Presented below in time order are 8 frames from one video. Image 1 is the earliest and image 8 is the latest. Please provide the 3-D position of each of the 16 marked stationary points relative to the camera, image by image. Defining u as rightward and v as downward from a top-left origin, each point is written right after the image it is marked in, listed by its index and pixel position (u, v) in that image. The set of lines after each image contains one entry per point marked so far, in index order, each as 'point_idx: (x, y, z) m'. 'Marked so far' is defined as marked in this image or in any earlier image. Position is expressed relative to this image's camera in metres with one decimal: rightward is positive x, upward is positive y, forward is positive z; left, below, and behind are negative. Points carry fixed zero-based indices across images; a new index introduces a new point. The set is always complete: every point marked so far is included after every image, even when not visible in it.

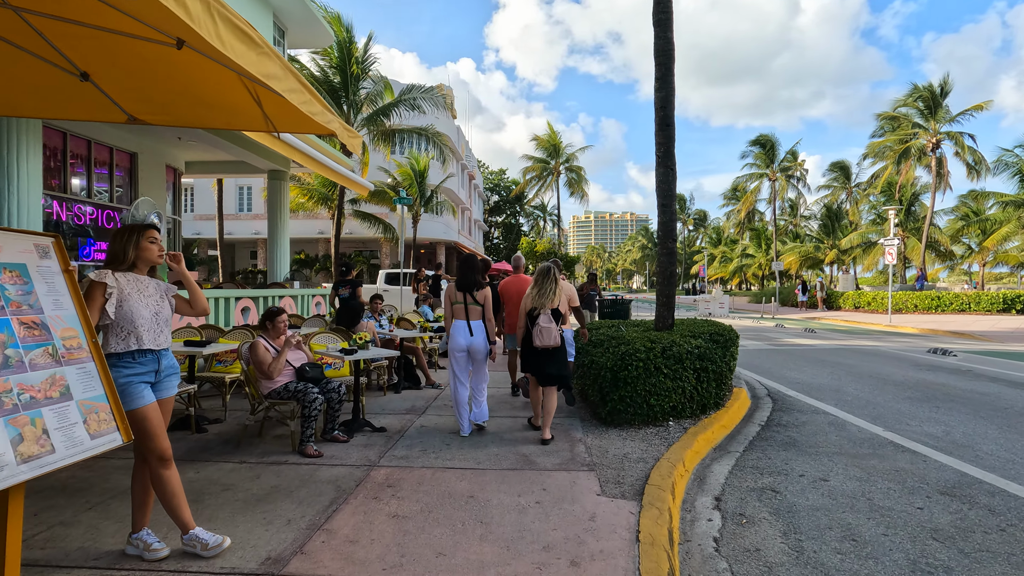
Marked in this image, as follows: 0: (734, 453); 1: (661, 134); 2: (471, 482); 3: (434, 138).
0: (+2.1, -1.6, +5.1) m
1: (+1.8, +1.9, +6.6) m
2: (-0.3, -1.5, +4.0) m
3: (-2.9, +5.5, +19.5) m
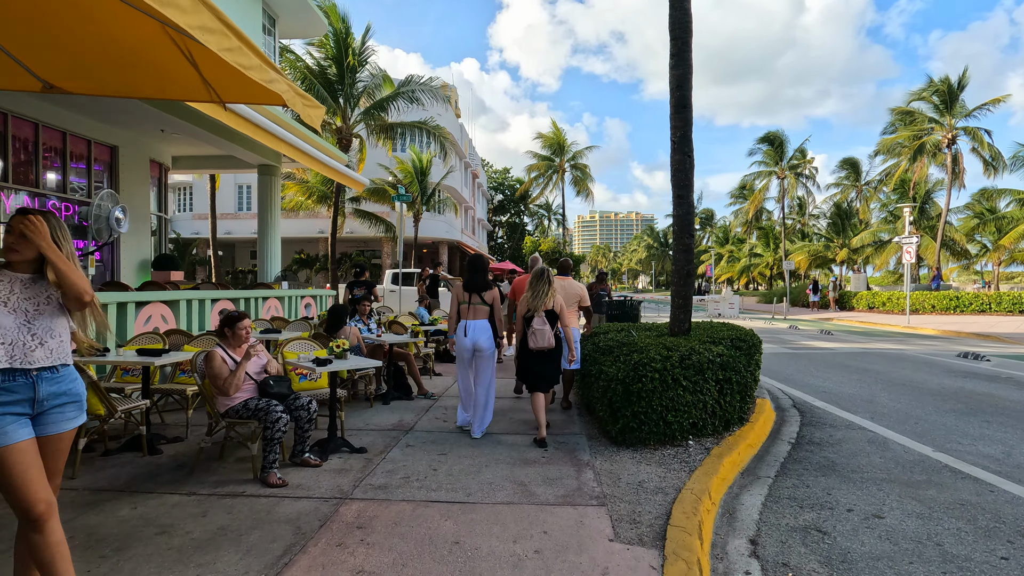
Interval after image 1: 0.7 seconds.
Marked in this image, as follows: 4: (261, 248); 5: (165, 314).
0: (+2.1, -1.6, +4.4) m
1: (+1.8, +1.9, +5.9) m
2: (-0.3, -1.5, +3.4) m
3: (-2.8, +5.5, +18.9) m
4: (-5.9, +0.9, +12.5) m
5: (-4.2, -0.3, +6.5) m
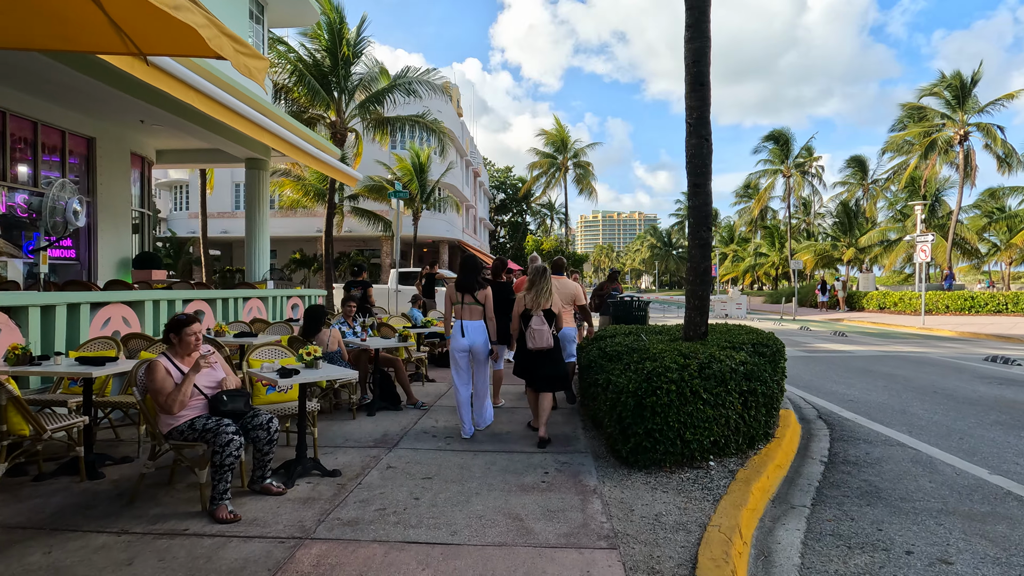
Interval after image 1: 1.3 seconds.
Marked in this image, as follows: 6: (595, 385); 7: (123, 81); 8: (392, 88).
0: (+2.1, -1.6, +3.8) m
1: (+1.8, +1.9, +5.3) m
2: (-0.4, -1.5, +2.8) m
3: (-2.7, +5.5, +18.3) m
4: (-5.9, +0.9, +11.9) m
5: (-4.2, -0.3, +5.9) m
6: (+0.8, -1.0, +5.3) m
7: (-6.4, +3.4, +8.9) m
8: (-3.6, +6.0, +16.0) m
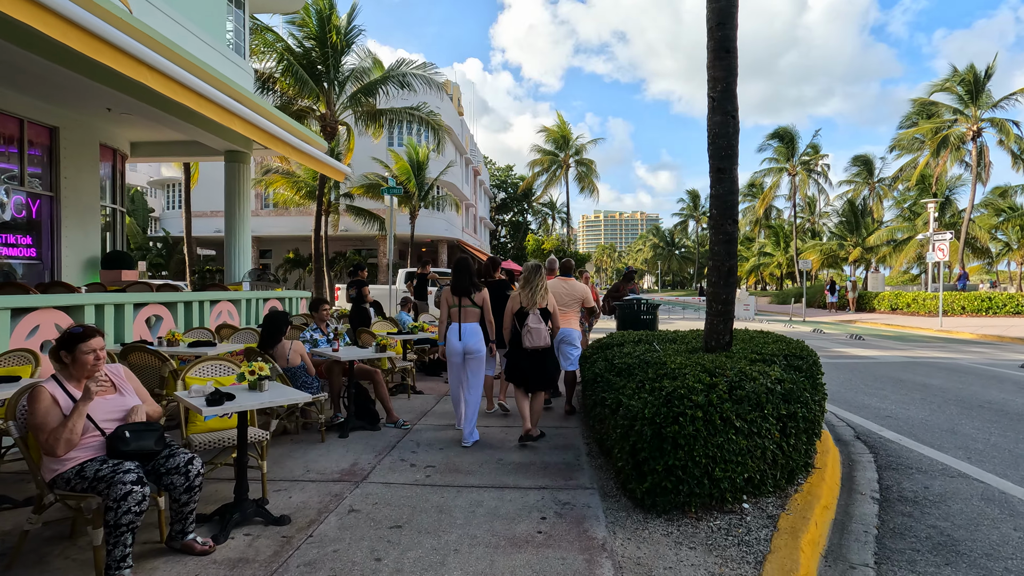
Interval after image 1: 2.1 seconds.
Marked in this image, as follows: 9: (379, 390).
0: (+2.0, -1.6, +3.0) m
1: (+1.7, +1.9, +4.5) m
2: (-0.5, -1.5, +2.0) m
3: (-2.8, +5.5, +17.5) m
4: (-5.9, +0.9, +11.2) m
5: (-4.3, -0.3, +5.1) m
6: (+0.8, -1.0, +4.5) m
7: (-6.4, +3.4, +8.2) m
8: (-3.6, +6.0, +15.3) m
9: (-1.4, -1.1, +5.6) m
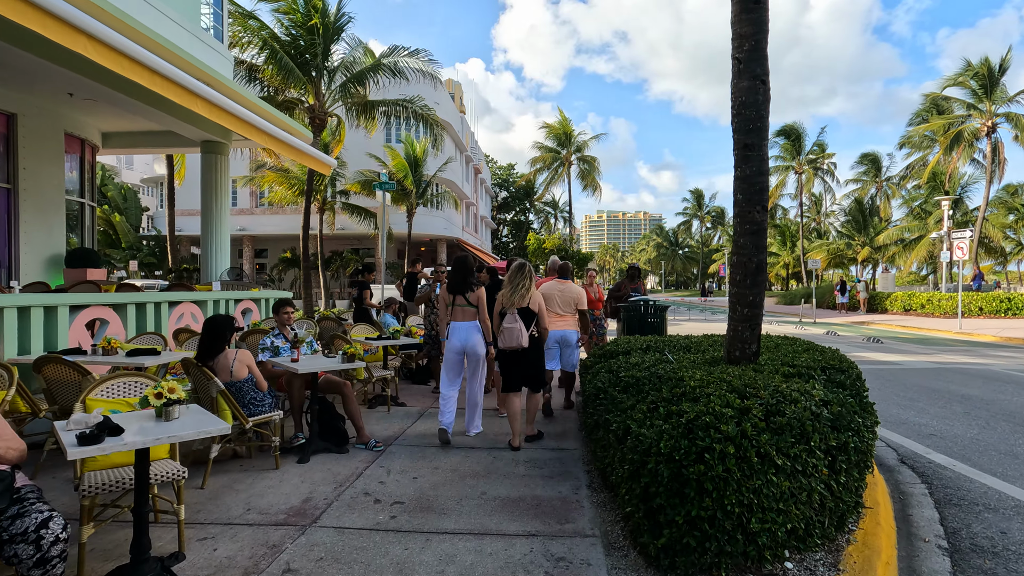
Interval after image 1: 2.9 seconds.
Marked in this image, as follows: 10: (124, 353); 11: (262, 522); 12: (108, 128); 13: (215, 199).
0: (+1.9, -1.6, +2.3) m
1: (+1.6, +1.9, +3.8) m
2: (-0.6, -1.5, +1.2) m
3: (-2.8, +5.5, +16.8) m
4: (-6.0, +0.9, +10.5) m
5: (-4.4, -0.3, +4.4) m
6: (+0.6, -1.0, +3.7) m
7: (-6.5, +3.4, +7.4) m
8: (-3.7, +6.0, +14.5) m
9: (-1.5, -1.1, +4.9) m
10: (-3.5, -0.6, +4.9) m
11: (-1.5, -1.5, +3.3) m
12: (-8.0, +3.1, +10.5) m
13: (-5.8, +1.7, +10.5) m
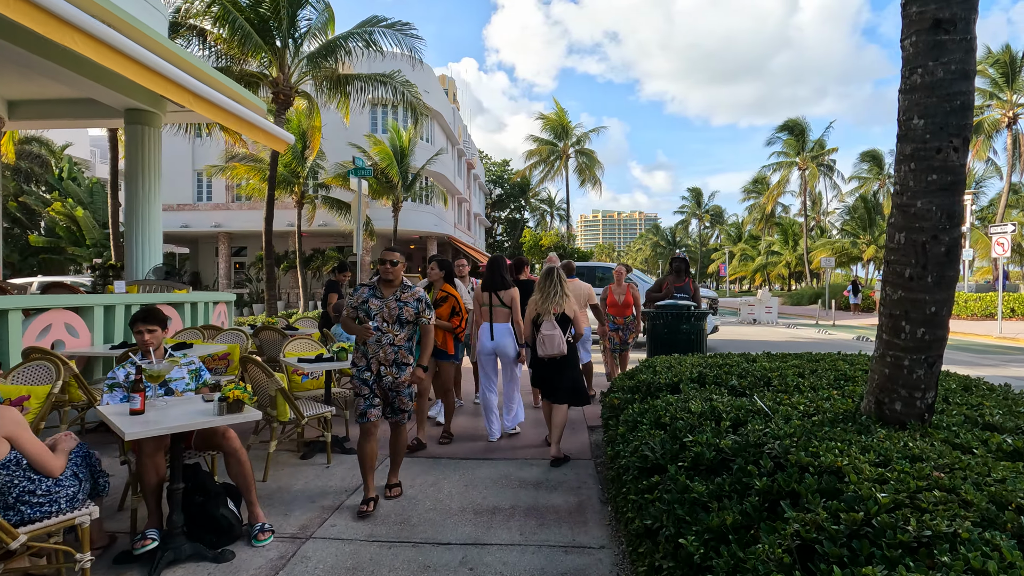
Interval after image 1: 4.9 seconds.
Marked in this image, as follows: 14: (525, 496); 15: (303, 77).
0: (+1.8, -1.6, +0.5) m
1: (+1.6, +1.9, +2.0) m
2: (-0.6, -1.5, -0.6) m
3: (-3.0, +5.5, +15.0) m
4: (-6.1, +0.9, +8.6) m
5: (-4.5, -0.3, +2.6) m
6: (+0.6, -1.0, +1.9) m
7: (-6.6, +3.3, +5.6) m
8: (-3.8, +5.9, +12.7) m
9: (-1.6, -1.1, +3.0) m
10: (-3.6, -0.6, +3.0) m
11: (-1.6, -1.5, +1.5) m
12: (-8.1, +3.1, +8.7) m
13: (-6.0, +1.7, +8.6) m
14: (+0.1, -1.5, +3.7) m
15: (-5.1, +5.1, +13.0) m
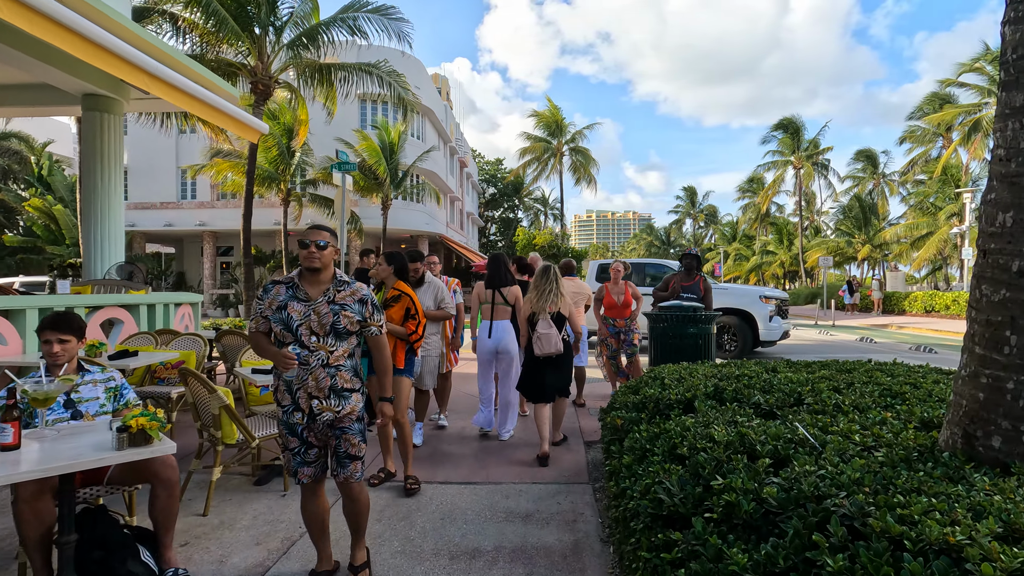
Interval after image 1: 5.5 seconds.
0: (+1.8, -1.6, -0.1) m
1: (+1.5, +1.9, +1.4) m
2: (-0.6, -1.5, -1.1) m
3: (-3.2, +5.5, +14.3) m
4: (-6.3, +0.9, +8.0) m
5: (-4.5, -0.4, +1.9) m
6: (+0.5, -1.0, +1.4) m
7: (-6.7, +3.3, +4.9) m
8: (-4.0, +5.9, +12.1) m
9: (-1.6, -1.1, +2.4) m
10: (-3.7, -0.6, +2.4) m
11: (-1.7, -1.5, +0.9) m
12: (-8.2, +3.1, +8.0) m
13: (-6.1, +1.7, +8.0) m
14: (0.0, -1.4, +3.2) m
15: (-5.3, +5.1, +12.4) m
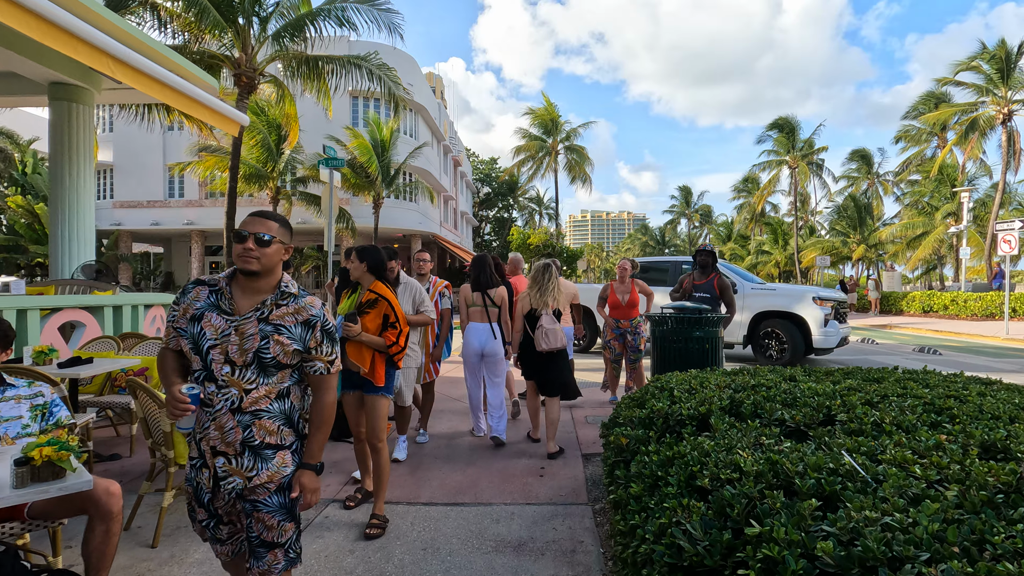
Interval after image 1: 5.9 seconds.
0: (+1.8, -1.6, -0.4) m
1: (+1.5, +1.9, +1.1) m
2: (-0.7, -1.5, -1.5) m
3: (-3.4, +5.5, +13.9) m
4: (-6.4, +0.9, +7.5) m
5: (-4.6, -0.4, +1.5) m
6: (+0.5, -1.0, +1.0) m
7: (-6.8, +3.3, +4.5) m
8: (-4.2, +5.9, +11.6) m
9: (-1.7, -1.1, +2.1) m
10: (-3.7, -0.6, +2.0) m
11: (-1.7, -1.5, +0.5) m
12: (-8.3, +3.1, +7.5) m
13: (-6.2, +1.7, +7.5) m
14: (-0.1, -1.5, +2.8) m
15: (-5.5, +5.1, +12.0) m
